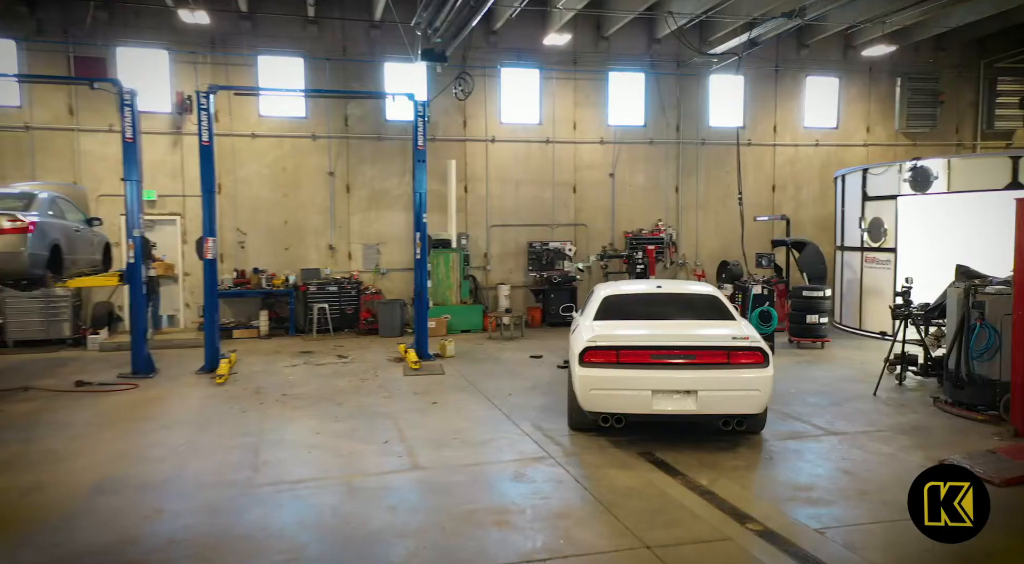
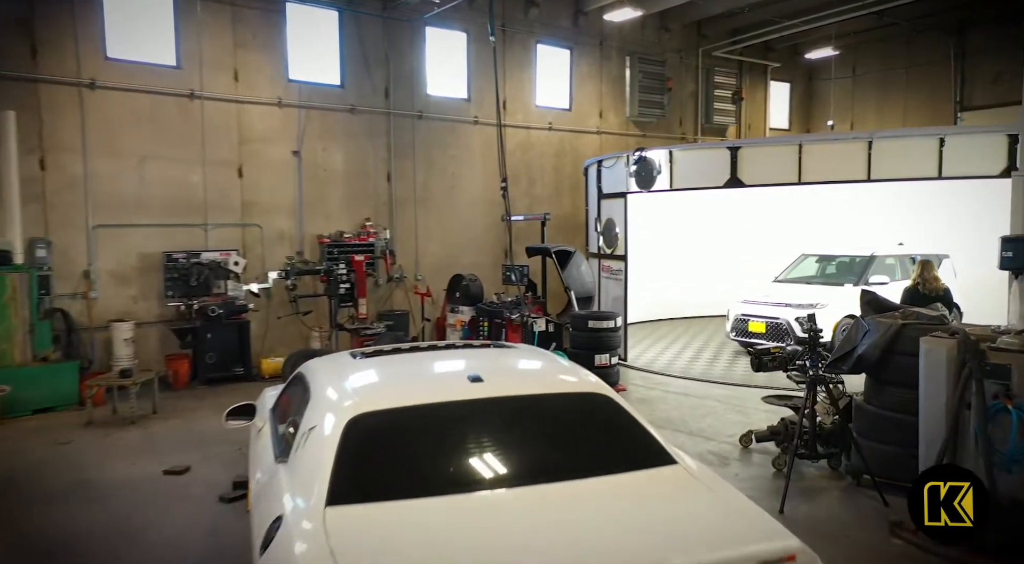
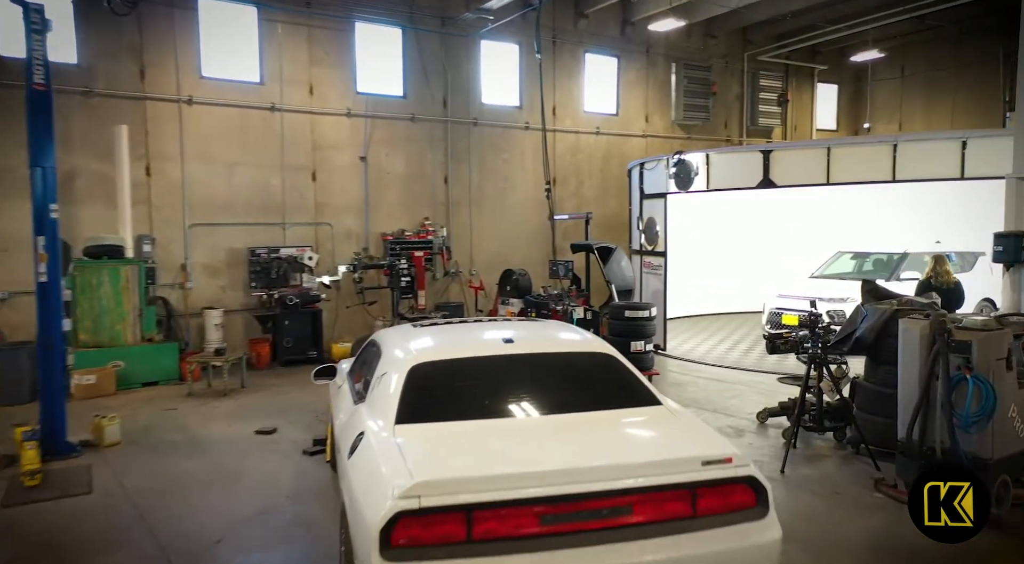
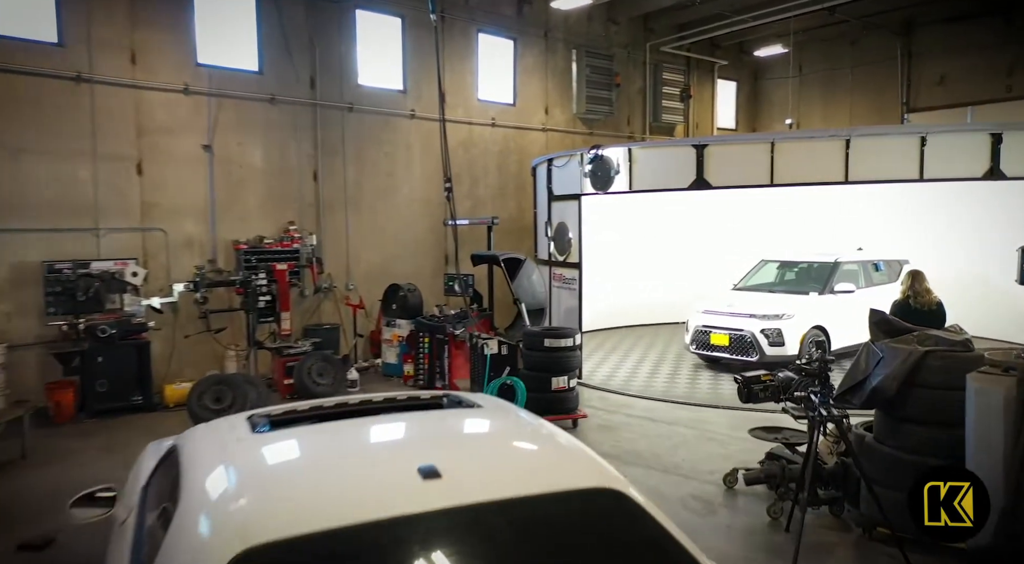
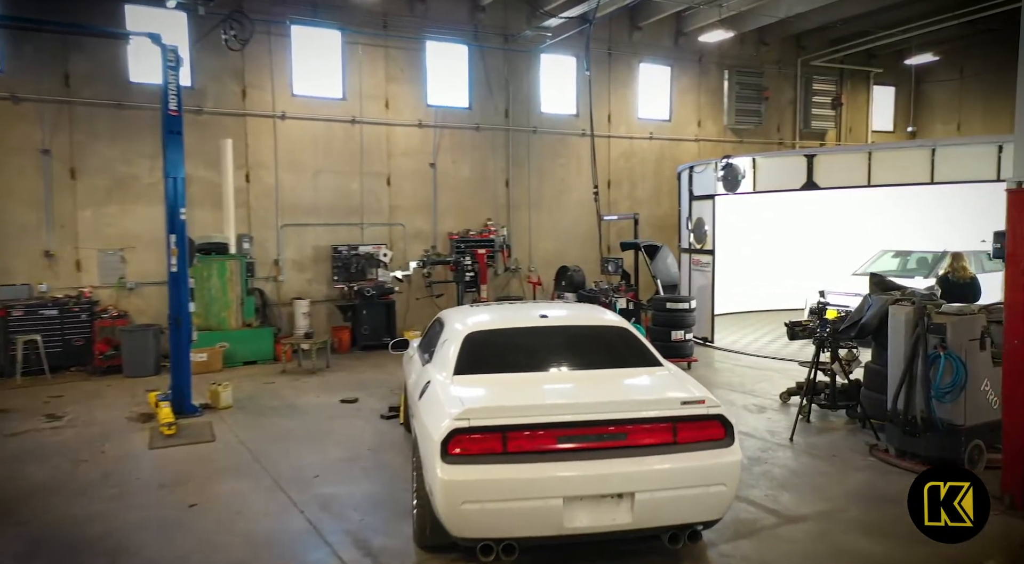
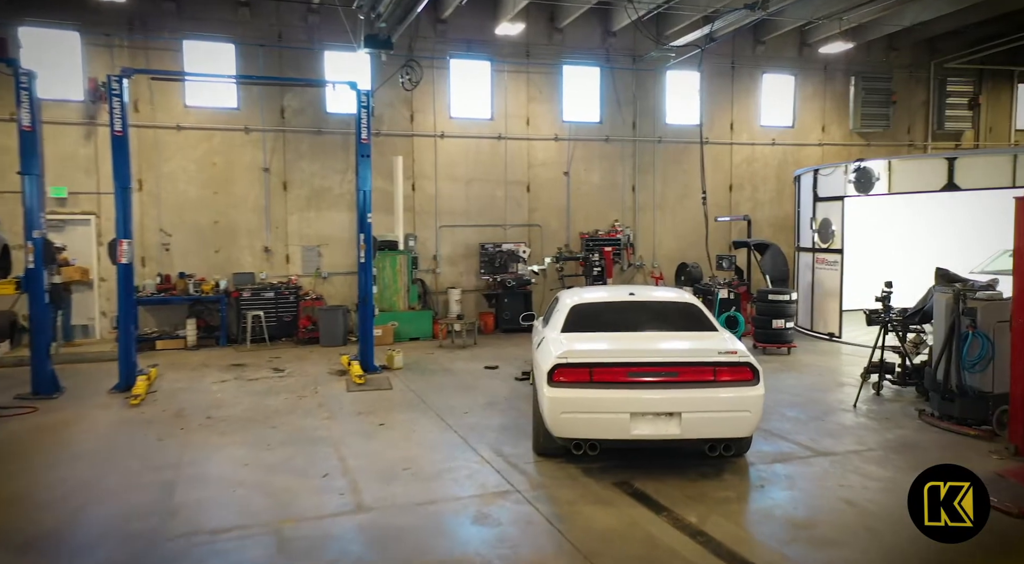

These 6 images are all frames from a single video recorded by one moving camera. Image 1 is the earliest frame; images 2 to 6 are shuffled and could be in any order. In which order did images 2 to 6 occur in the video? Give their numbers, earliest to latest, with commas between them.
6, 5, 3, 2, 4
